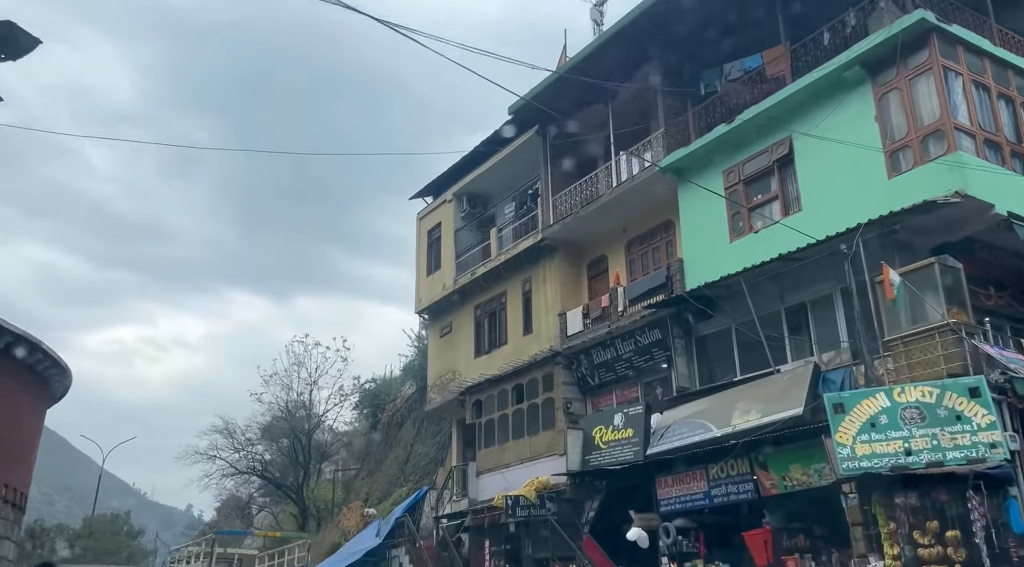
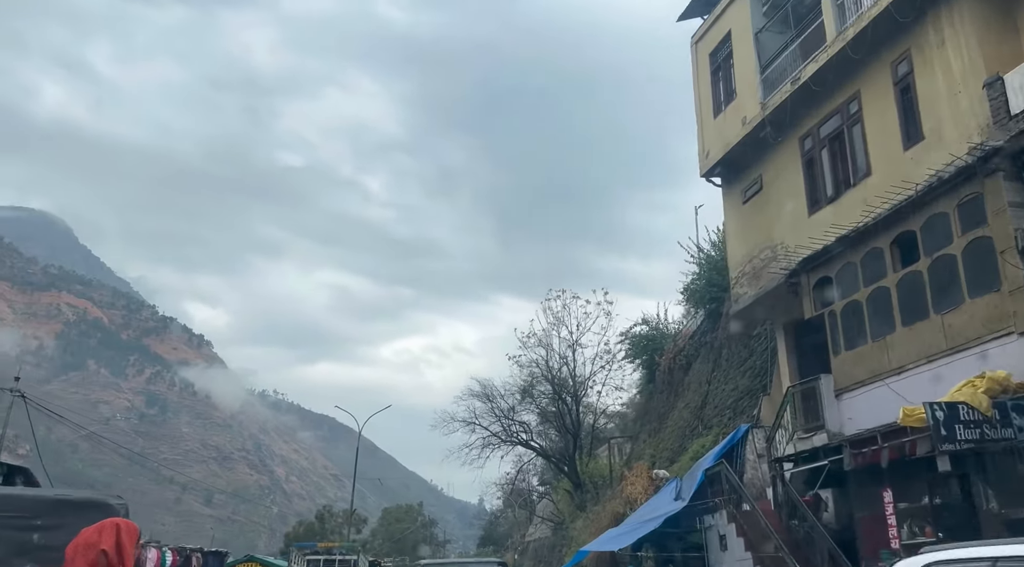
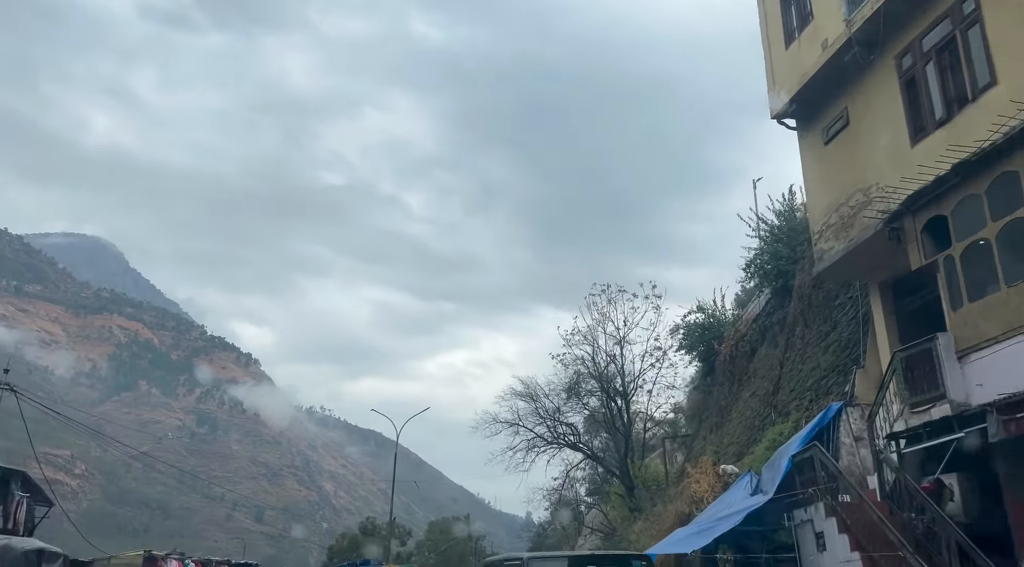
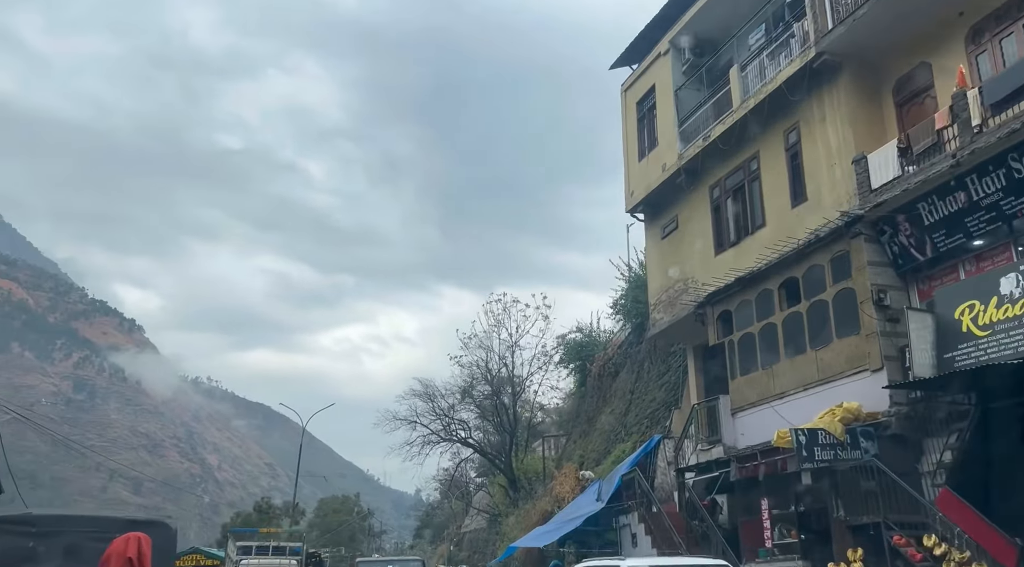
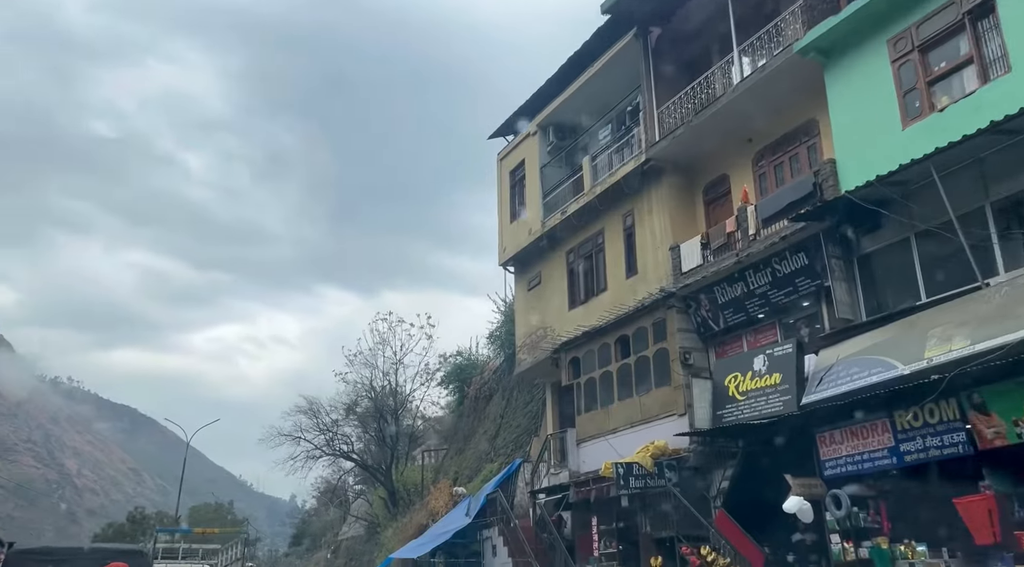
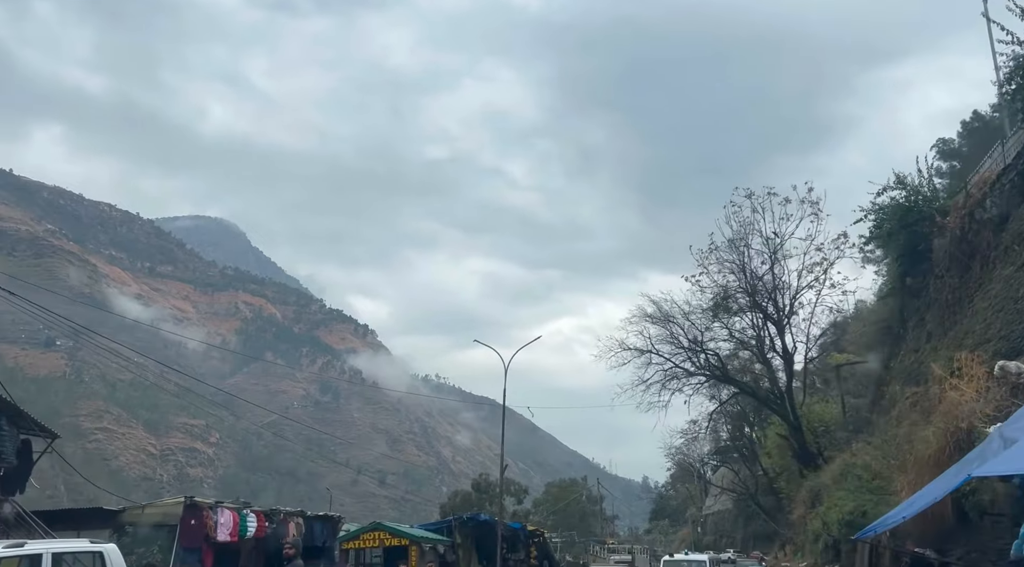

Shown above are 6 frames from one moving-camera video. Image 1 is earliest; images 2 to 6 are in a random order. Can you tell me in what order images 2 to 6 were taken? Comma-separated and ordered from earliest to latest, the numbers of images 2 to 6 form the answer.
5, 4, 2, 3, 6
